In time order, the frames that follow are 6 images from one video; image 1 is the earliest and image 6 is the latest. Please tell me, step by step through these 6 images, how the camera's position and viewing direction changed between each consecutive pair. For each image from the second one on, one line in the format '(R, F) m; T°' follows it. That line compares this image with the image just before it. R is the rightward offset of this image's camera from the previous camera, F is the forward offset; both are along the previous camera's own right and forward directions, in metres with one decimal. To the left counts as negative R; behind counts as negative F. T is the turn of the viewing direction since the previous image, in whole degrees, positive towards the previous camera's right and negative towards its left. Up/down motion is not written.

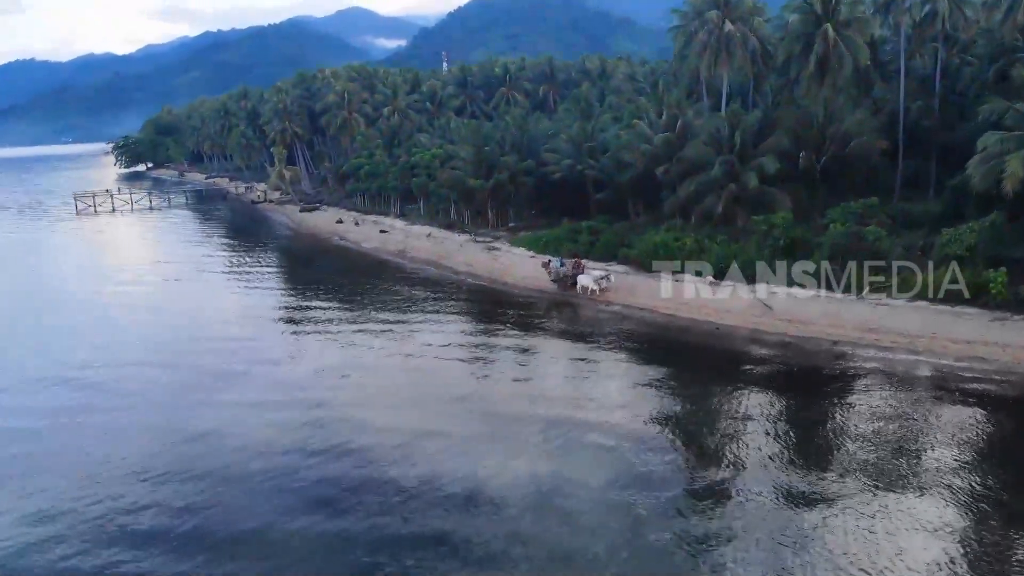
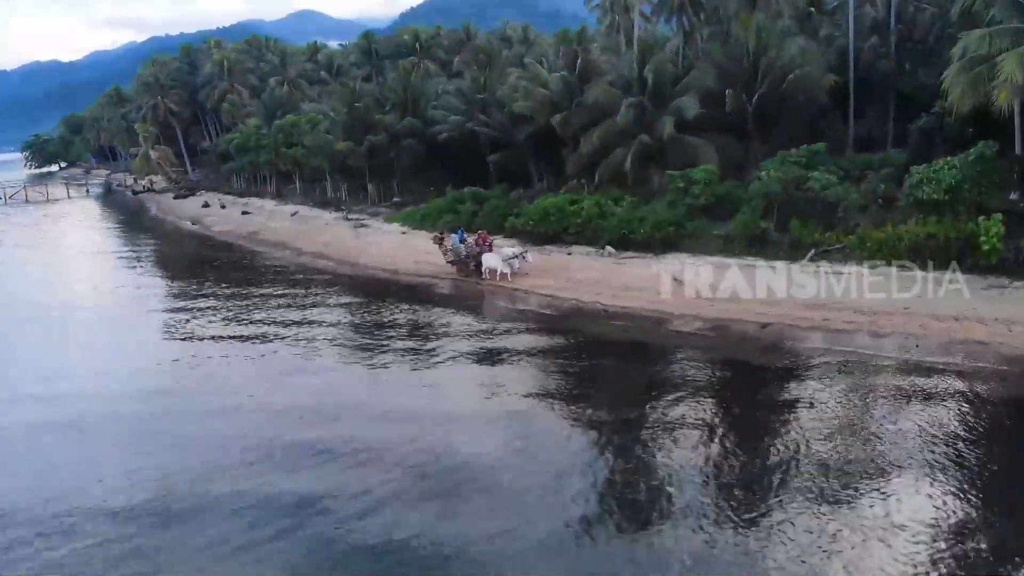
(+3.6, +7.9) m; +3°
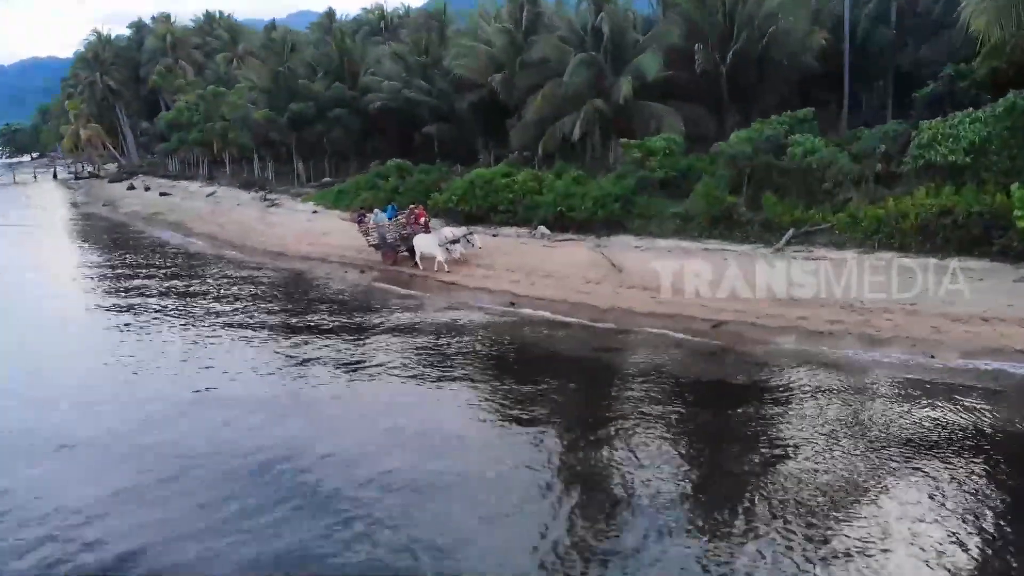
(+2.0, +4.8) m; 0°
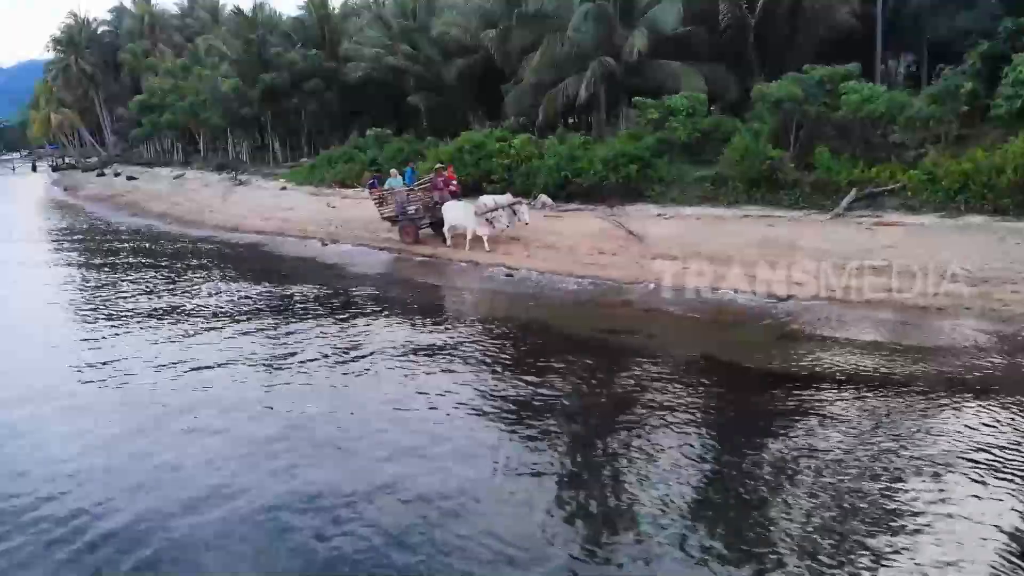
(+0.1, +3.1) m; 0°
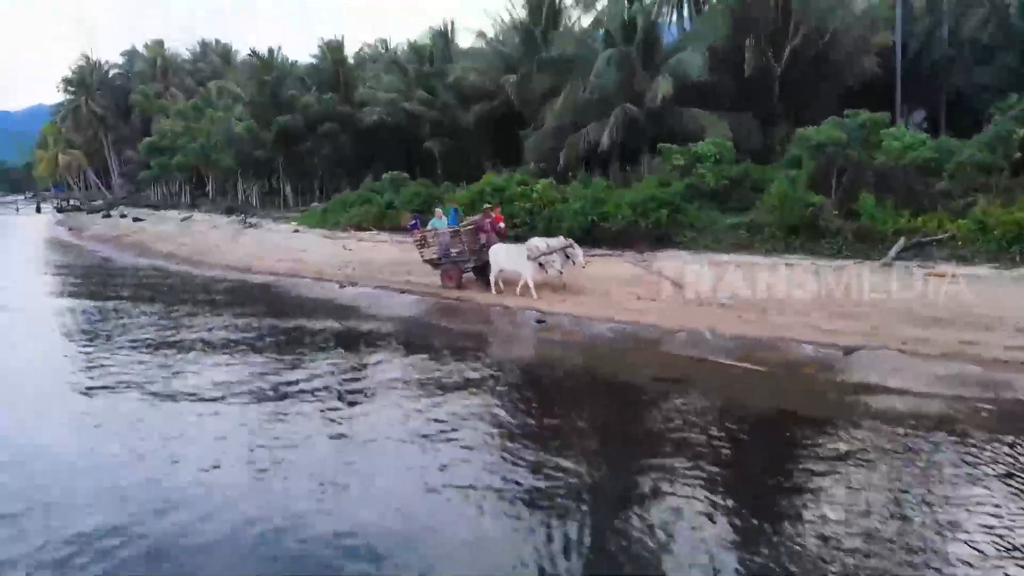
(-0.4, +0.7) m; 0°
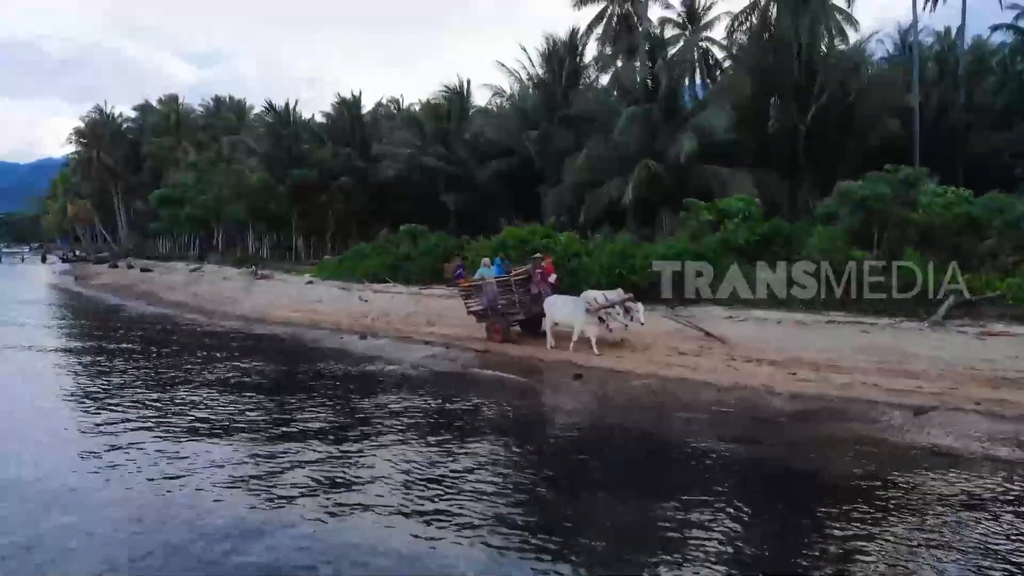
(-0.5, +0.5) m; 0°
